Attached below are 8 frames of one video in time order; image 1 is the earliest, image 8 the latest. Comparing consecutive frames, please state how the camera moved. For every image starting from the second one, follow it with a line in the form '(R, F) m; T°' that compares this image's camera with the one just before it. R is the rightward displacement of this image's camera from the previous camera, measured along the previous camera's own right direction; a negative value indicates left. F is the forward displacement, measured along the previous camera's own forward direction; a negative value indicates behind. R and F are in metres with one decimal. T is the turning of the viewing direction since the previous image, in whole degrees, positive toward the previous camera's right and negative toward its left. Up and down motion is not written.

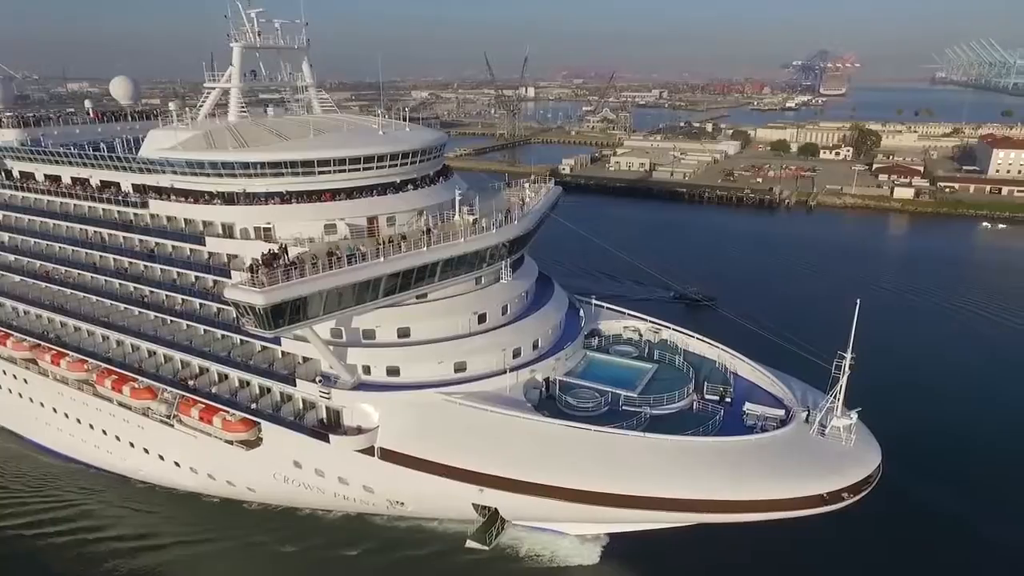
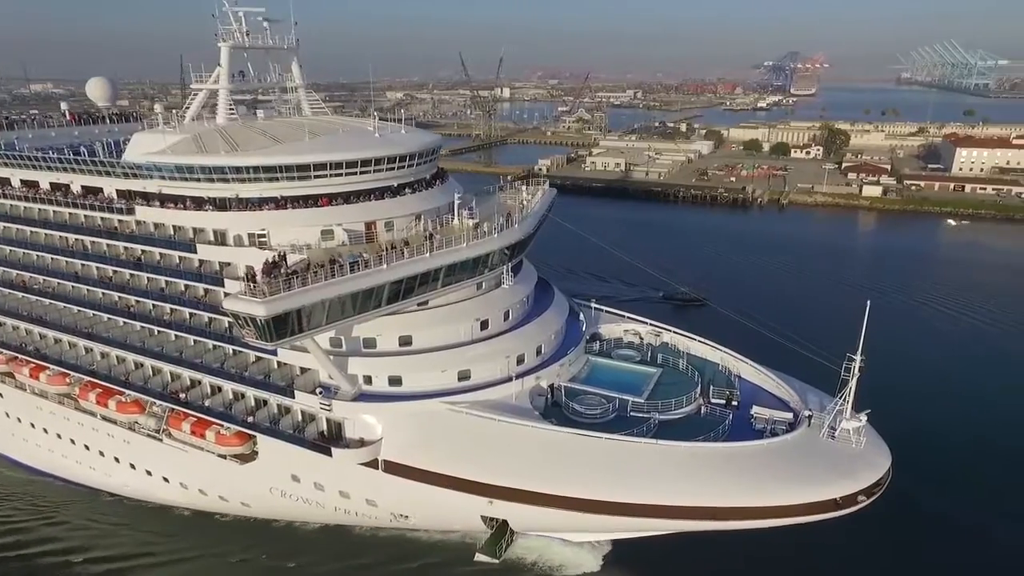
(-0.4, +0.2) m; +2°
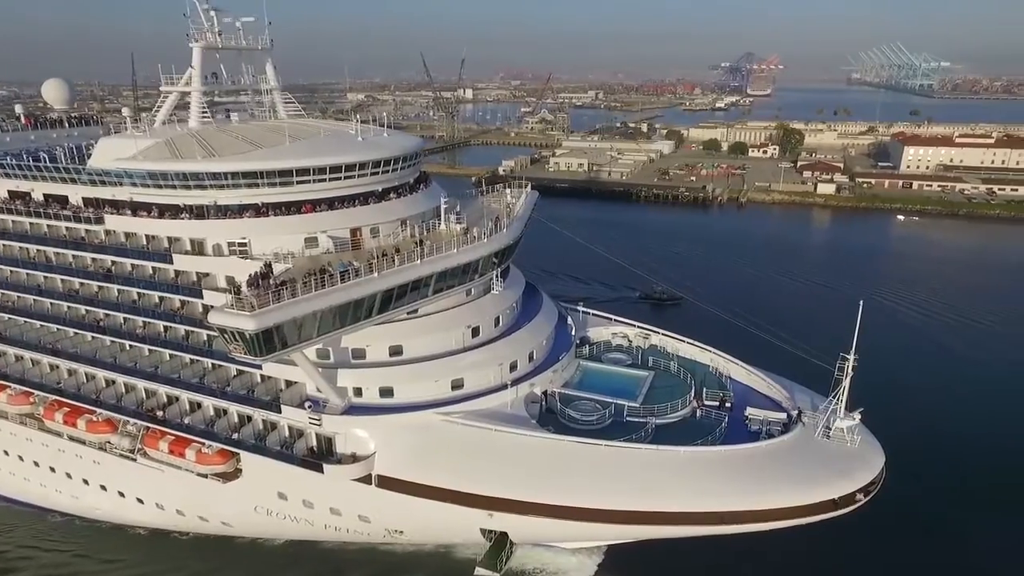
(-0.4, +0.2) m; +3°
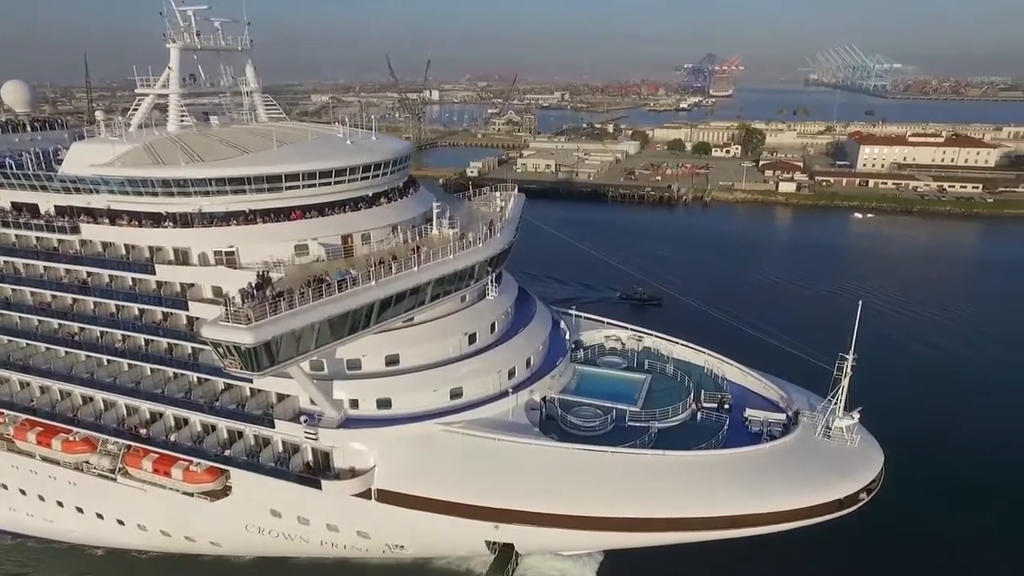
(-0.4, +0.2) m; +3°
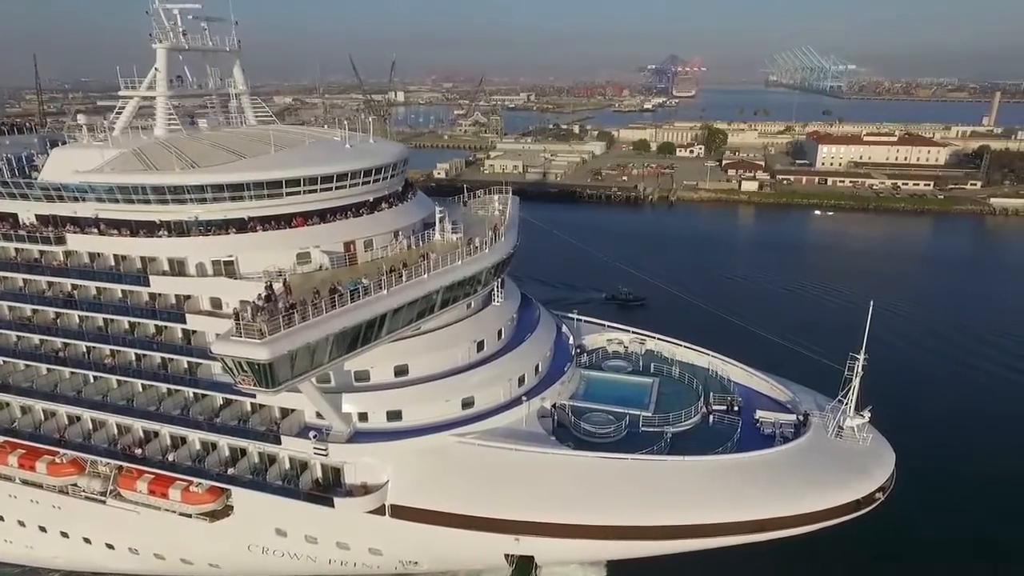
(-0.6, +0.2) m; +3°
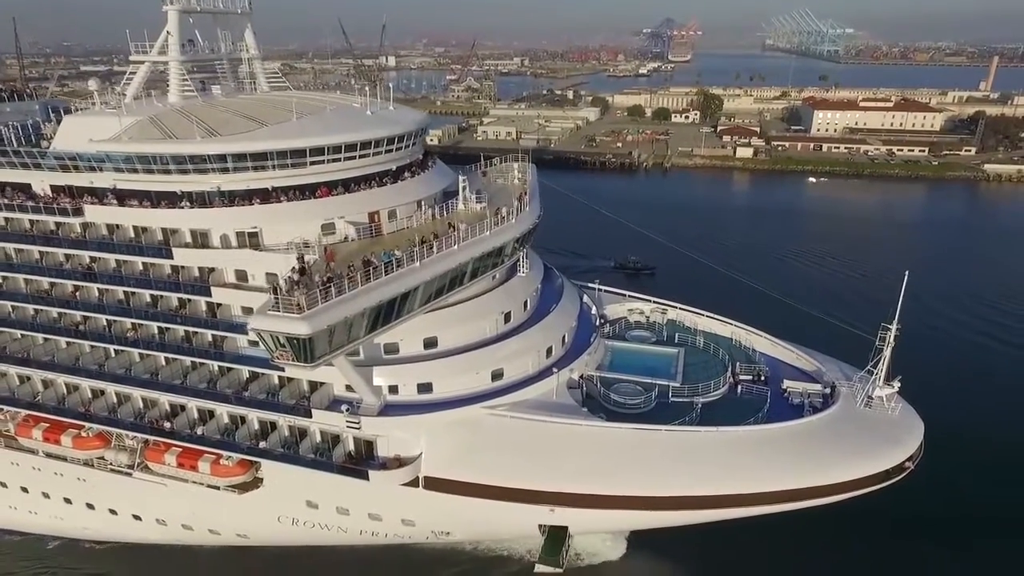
(-0.5, +0.1) m; 0°
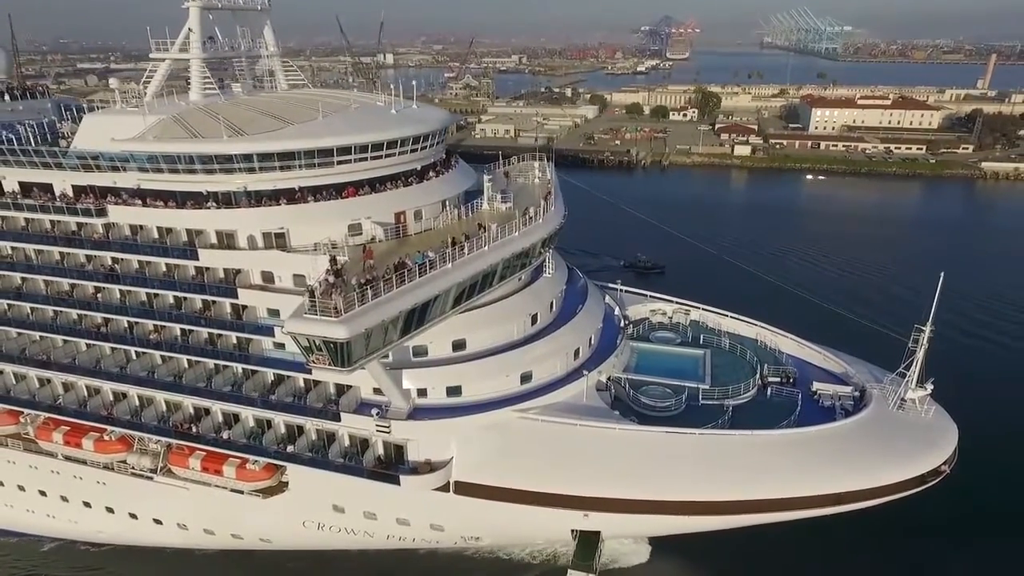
(-0.4, +0.1) m; 0°
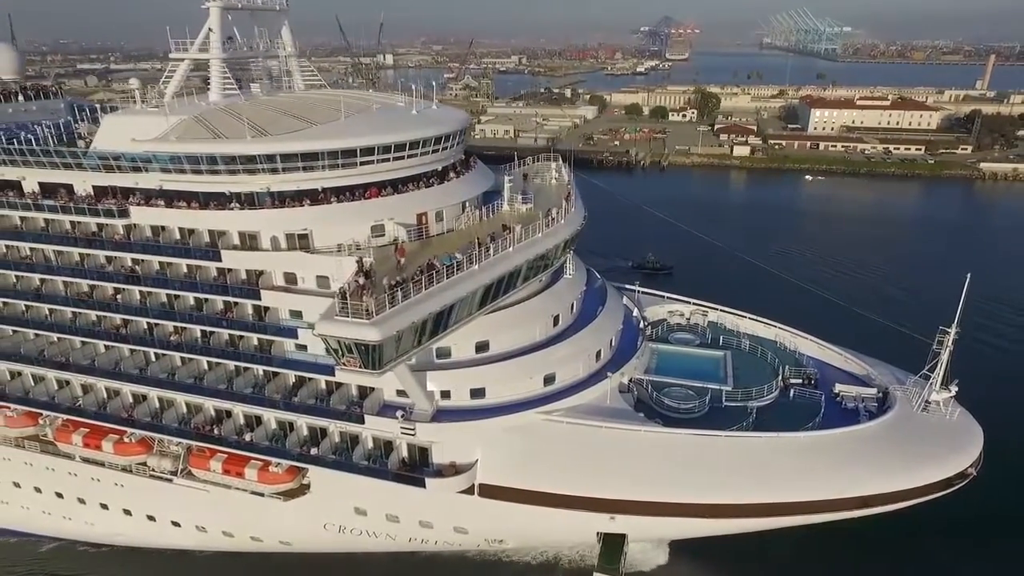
(-0.3, 0.0) m; 0°
